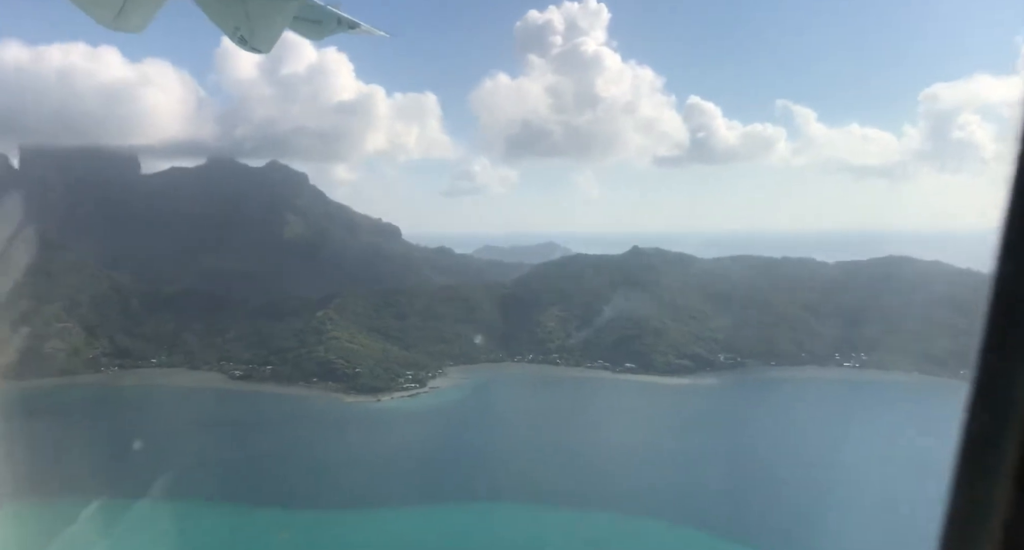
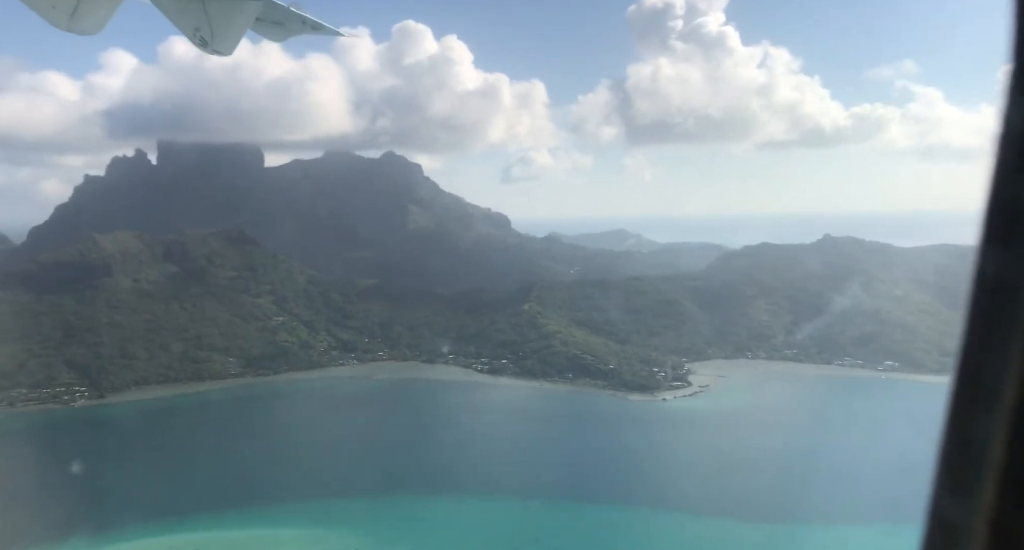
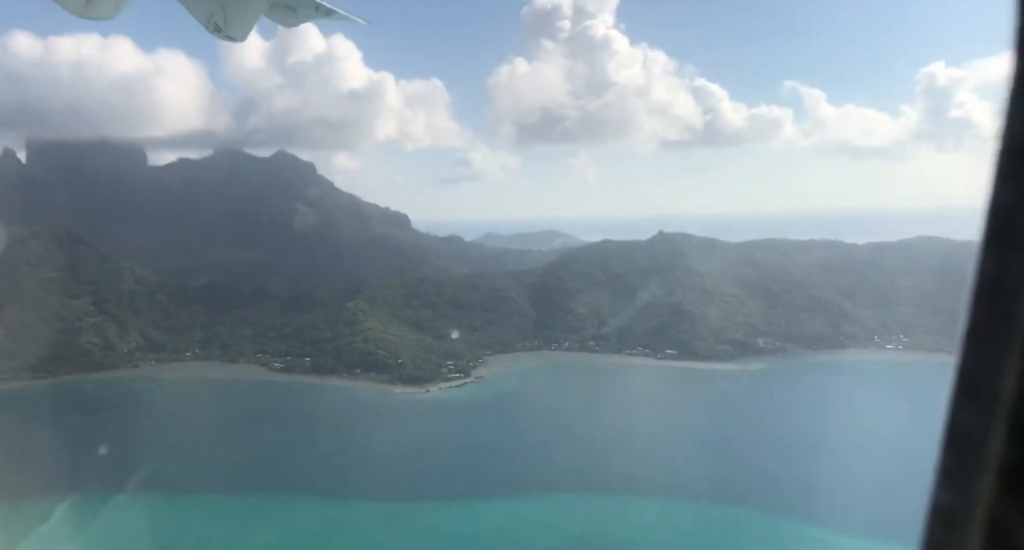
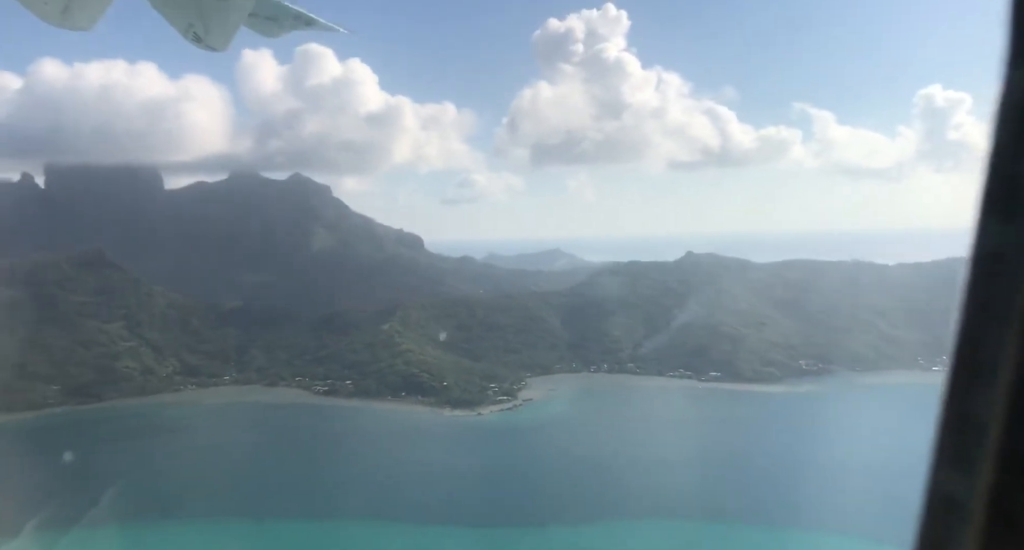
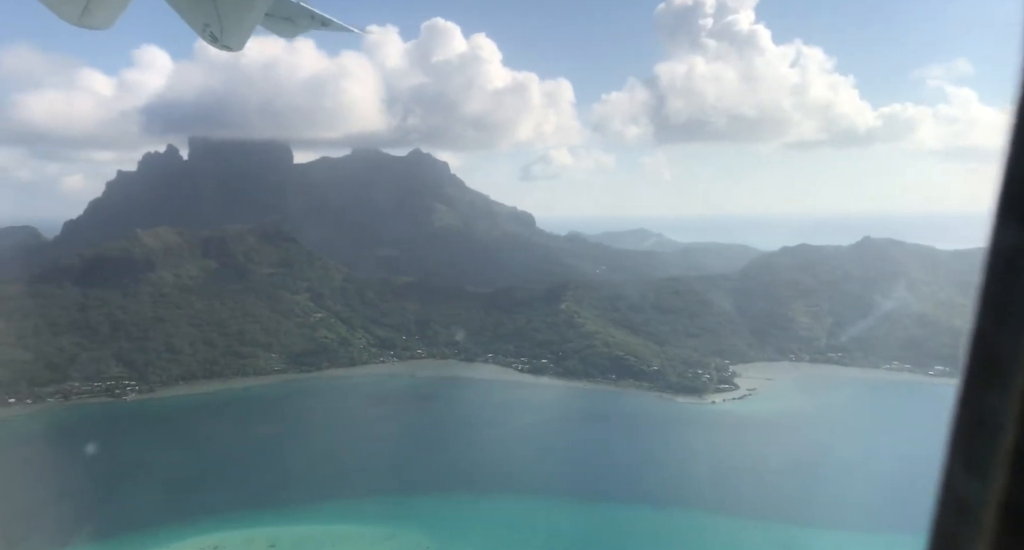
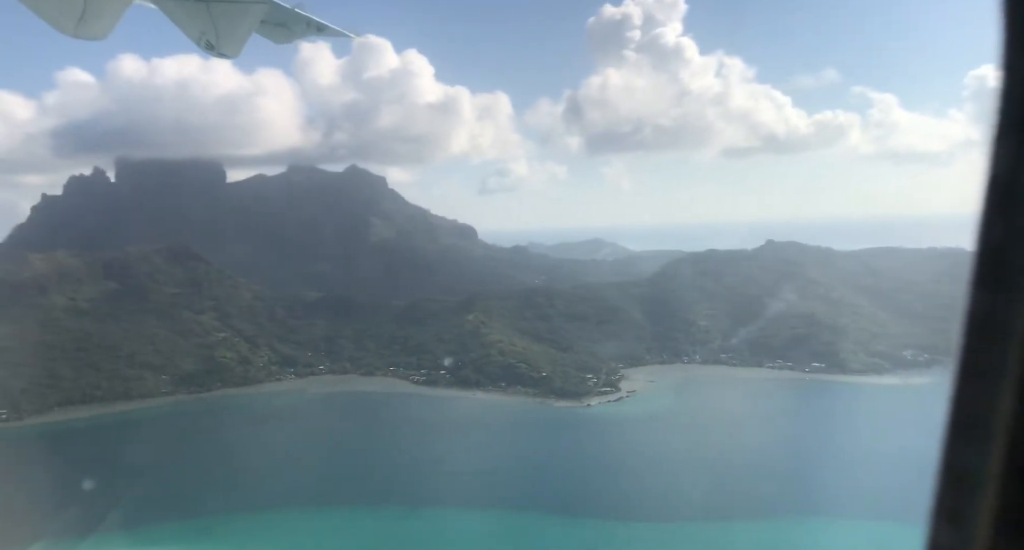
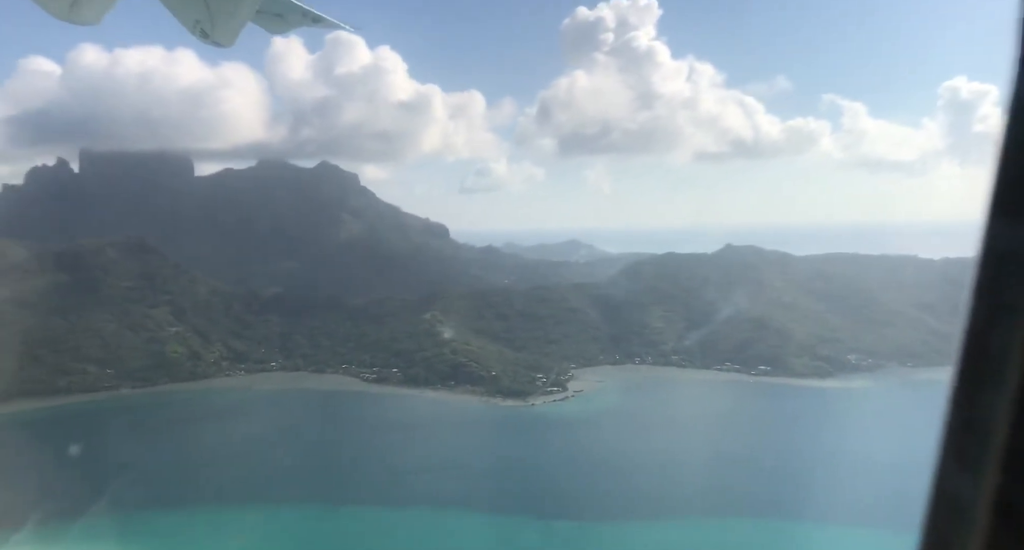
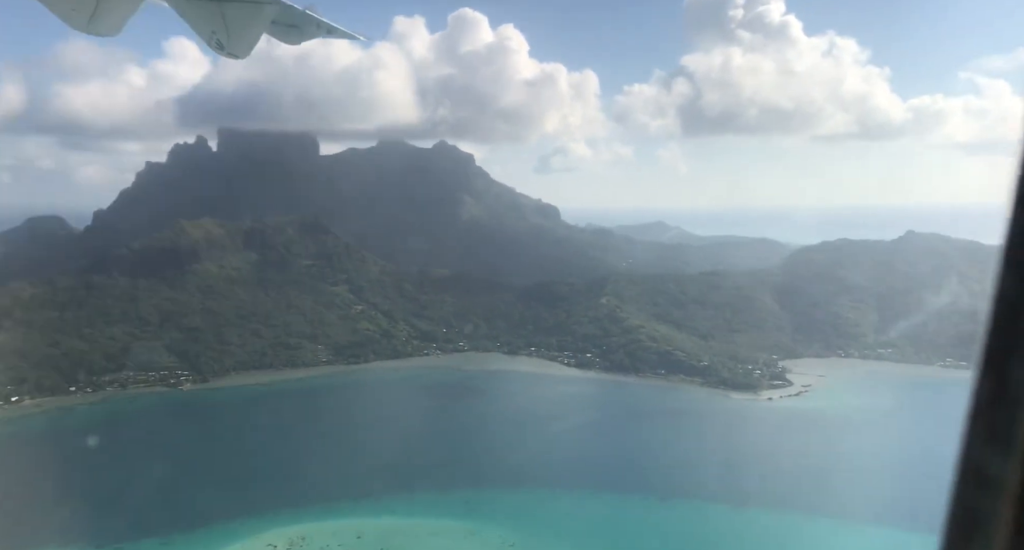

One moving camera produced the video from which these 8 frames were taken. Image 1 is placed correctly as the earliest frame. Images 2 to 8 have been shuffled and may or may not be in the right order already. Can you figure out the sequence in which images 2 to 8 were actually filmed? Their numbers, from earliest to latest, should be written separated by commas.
3, 4, 7, 6, 2, 5, 8
